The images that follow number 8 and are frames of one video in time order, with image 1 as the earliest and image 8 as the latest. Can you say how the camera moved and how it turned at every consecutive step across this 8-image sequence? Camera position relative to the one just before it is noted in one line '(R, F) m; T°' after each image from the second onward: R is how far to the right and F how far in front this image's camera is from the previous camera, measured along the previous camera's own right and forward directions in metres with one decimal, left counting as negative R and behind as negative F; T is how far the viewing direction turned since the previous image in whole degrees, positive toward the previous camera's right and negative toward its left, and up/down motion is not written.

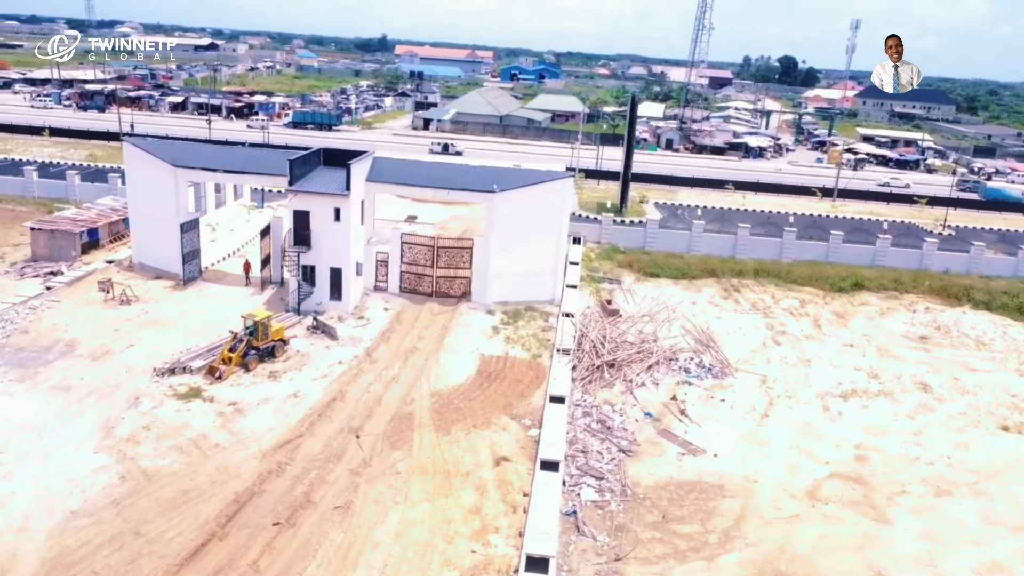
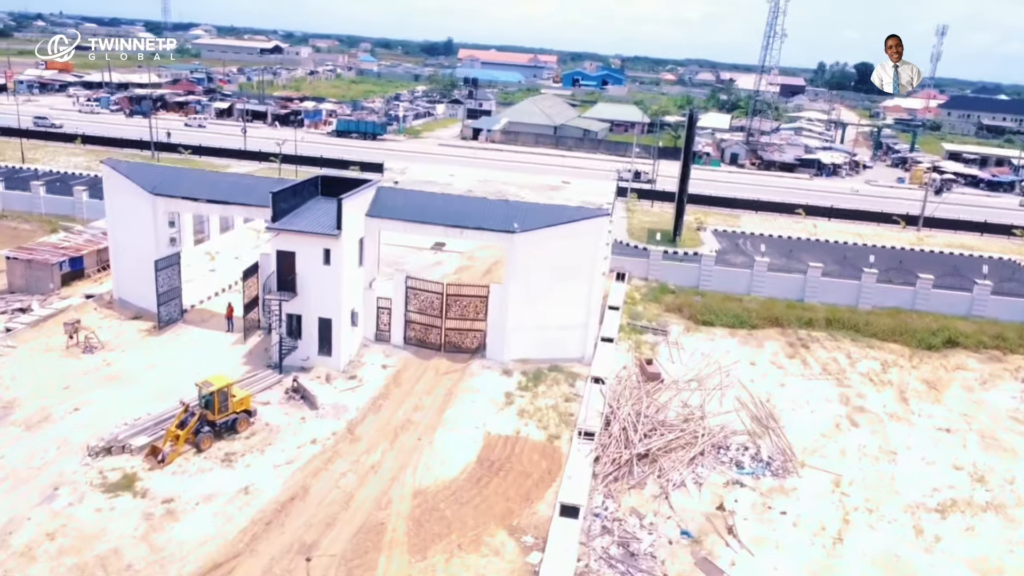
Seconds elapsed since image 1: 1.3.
(+1.1, +4.0) m; -4°
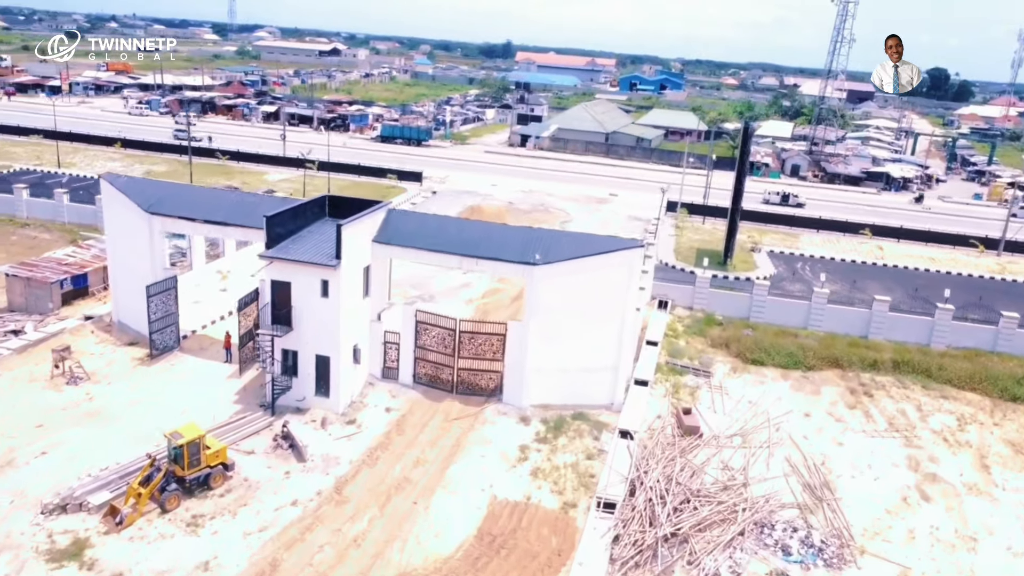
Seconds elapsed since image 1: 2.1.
(+0.8, +2.4) m; -4°
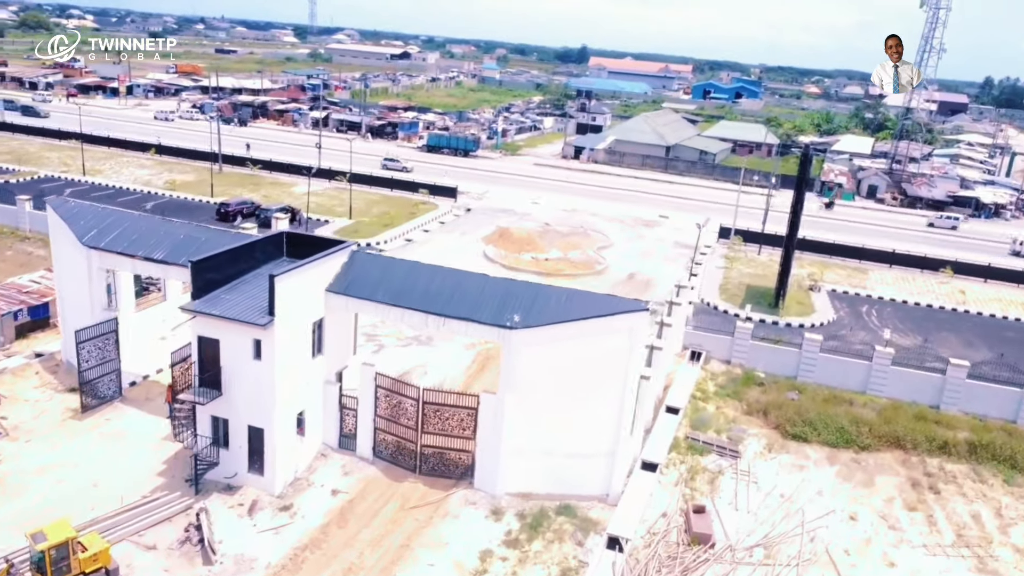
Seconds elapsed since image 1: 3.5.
(+1.9, +3.5) m; -5°
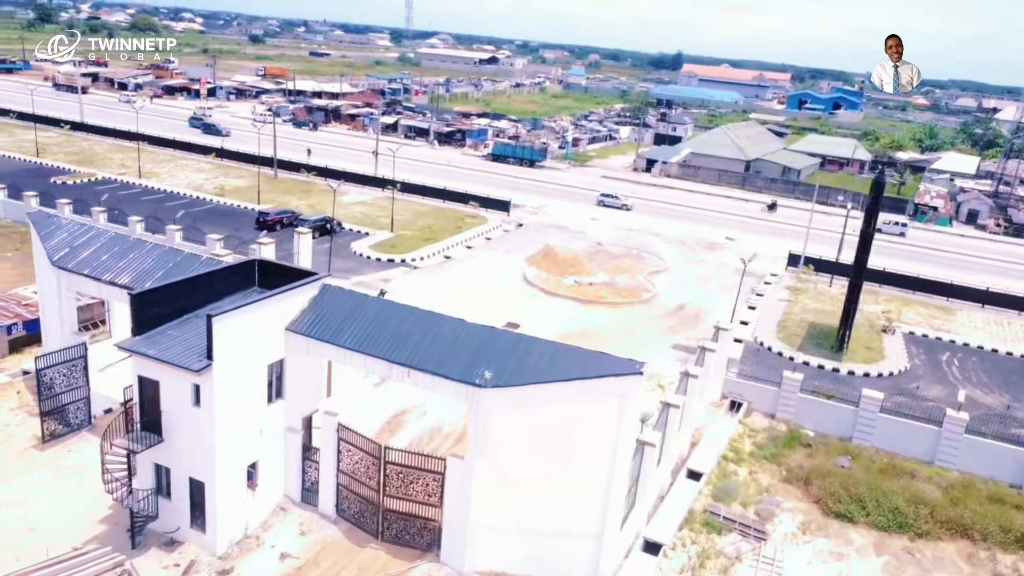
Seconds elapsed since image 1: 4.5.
(+1.9, +2.3) m; -6°
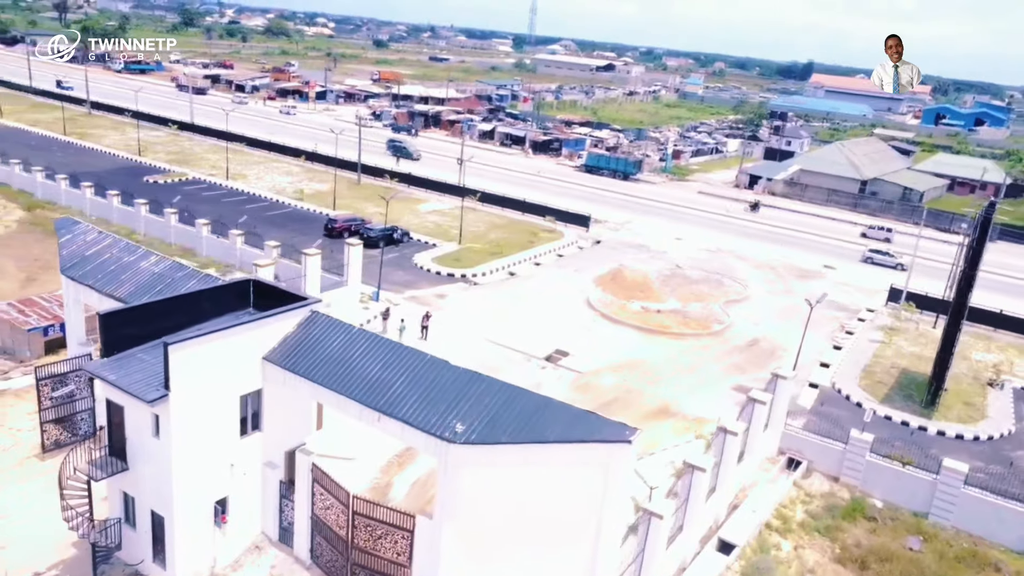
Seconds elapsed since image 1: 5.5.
(+2.0, +1.8) m; -8°
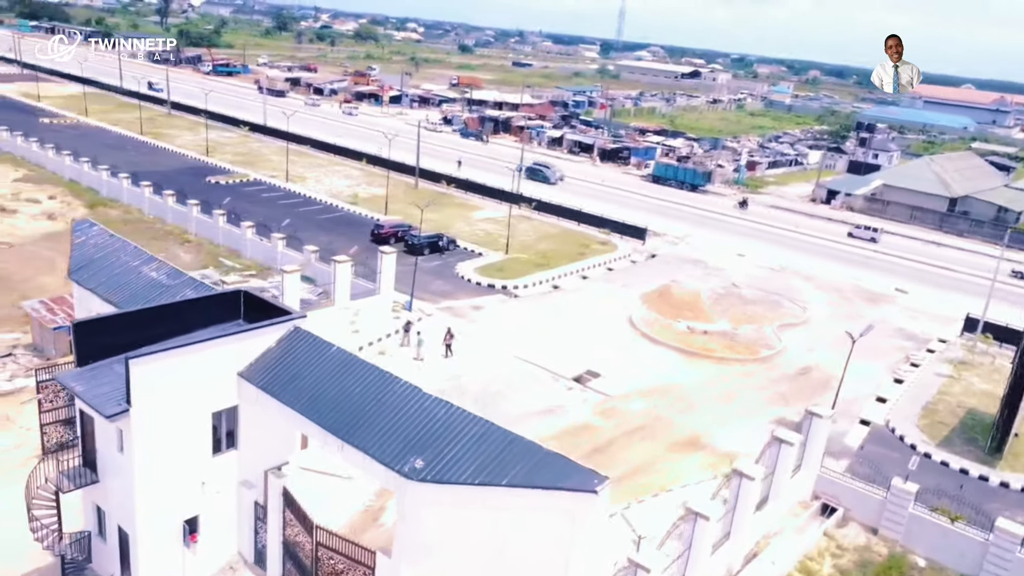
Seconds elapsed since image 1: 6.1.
(+1.5, +1.0) m; -6°
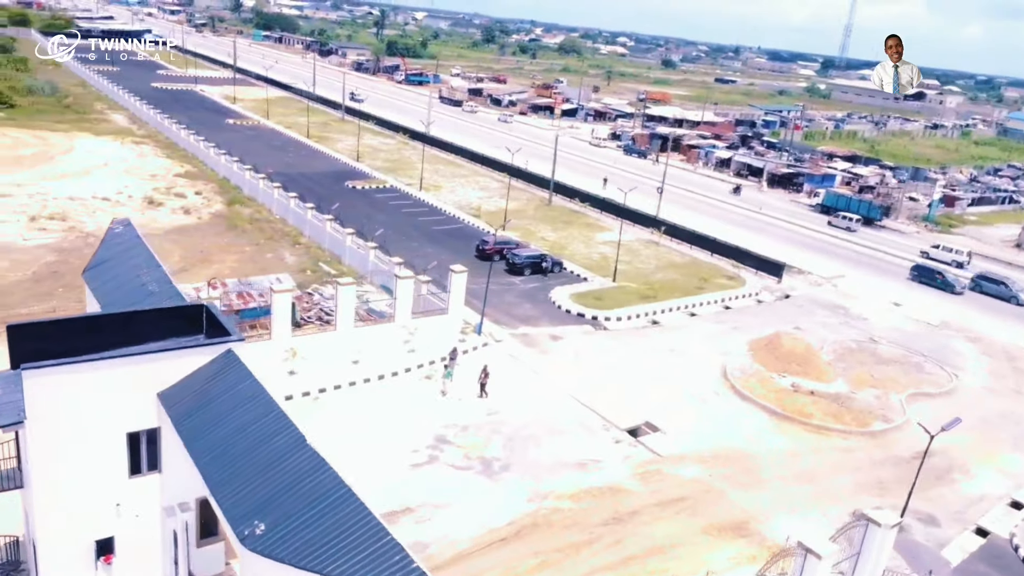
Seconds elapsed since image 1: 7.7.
(+3.8, +2.4) m; -14°
